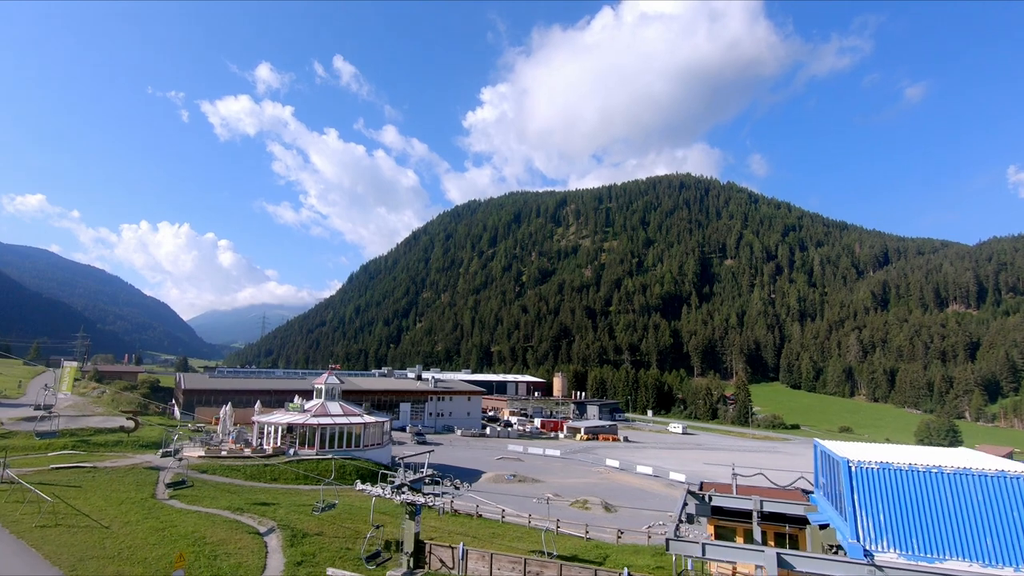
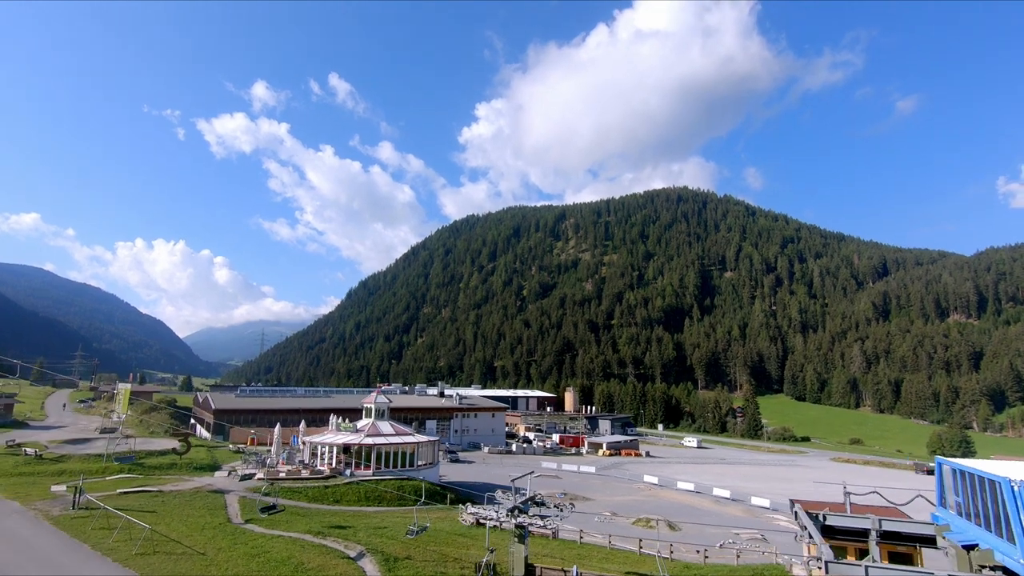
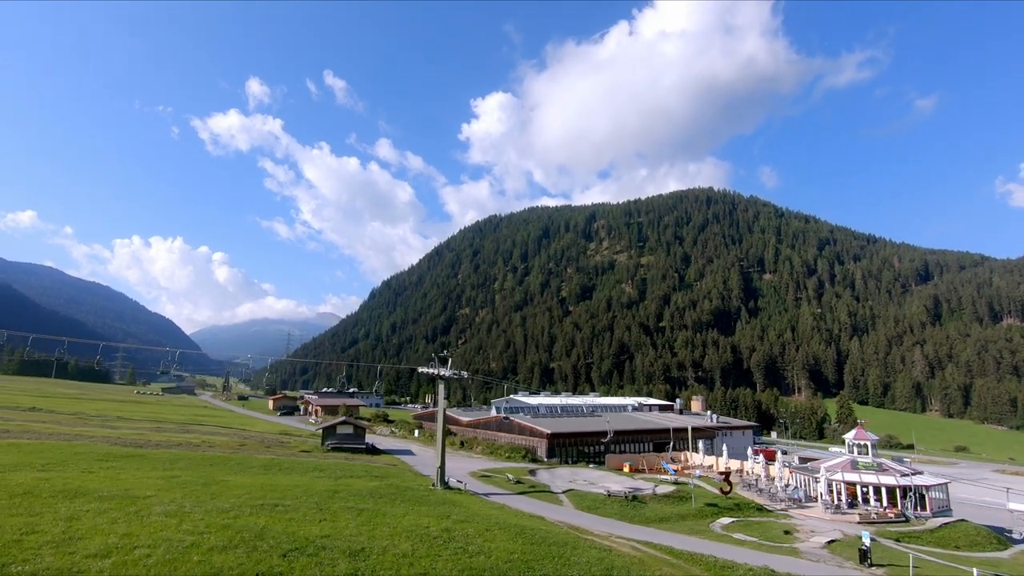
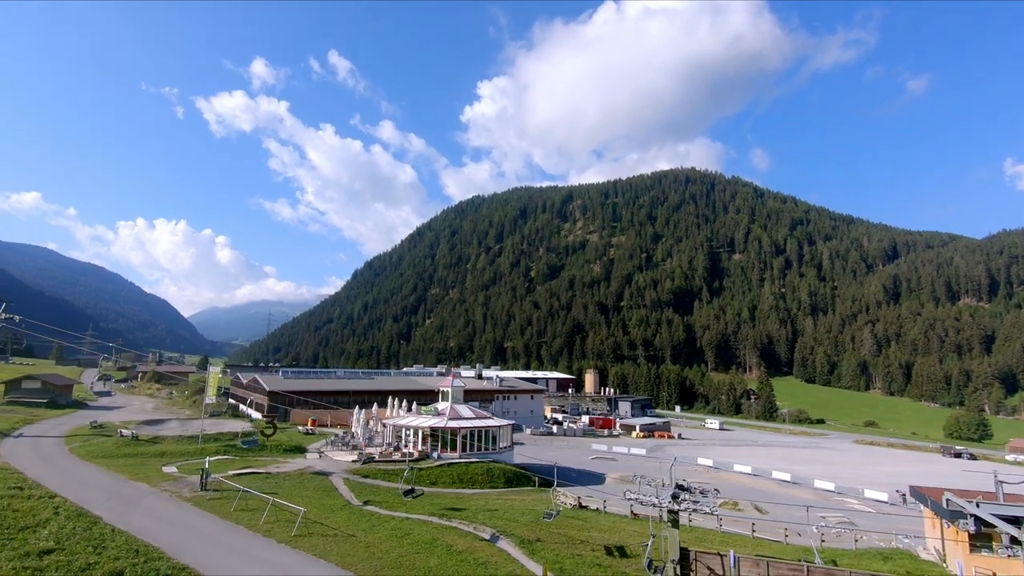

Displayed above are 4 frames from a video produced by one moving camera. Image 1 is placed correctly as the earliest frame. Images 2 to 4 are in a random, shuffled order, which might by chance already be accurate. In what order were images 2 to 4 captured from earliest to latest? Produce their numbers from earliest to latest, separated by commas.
2, 4, 3
